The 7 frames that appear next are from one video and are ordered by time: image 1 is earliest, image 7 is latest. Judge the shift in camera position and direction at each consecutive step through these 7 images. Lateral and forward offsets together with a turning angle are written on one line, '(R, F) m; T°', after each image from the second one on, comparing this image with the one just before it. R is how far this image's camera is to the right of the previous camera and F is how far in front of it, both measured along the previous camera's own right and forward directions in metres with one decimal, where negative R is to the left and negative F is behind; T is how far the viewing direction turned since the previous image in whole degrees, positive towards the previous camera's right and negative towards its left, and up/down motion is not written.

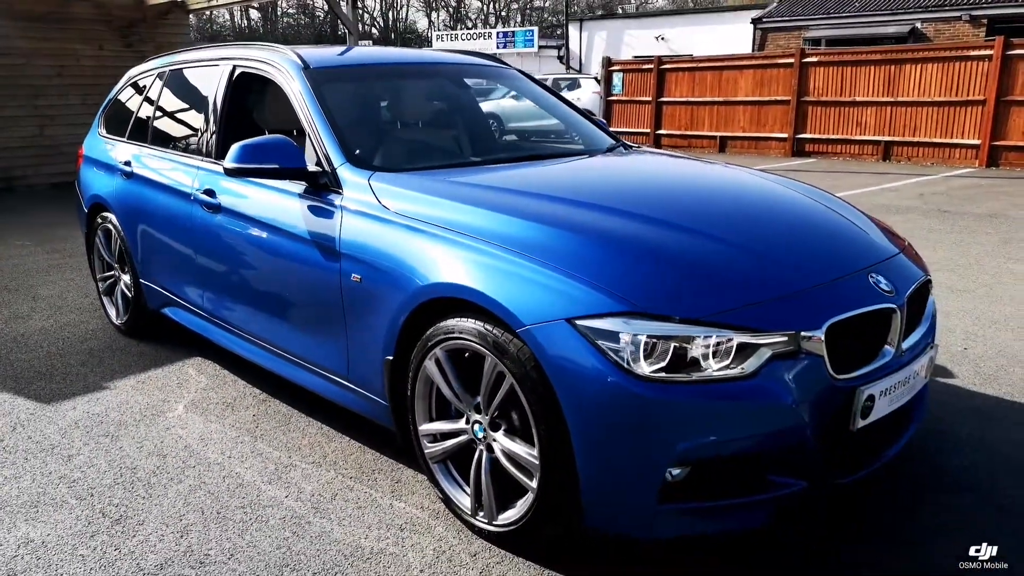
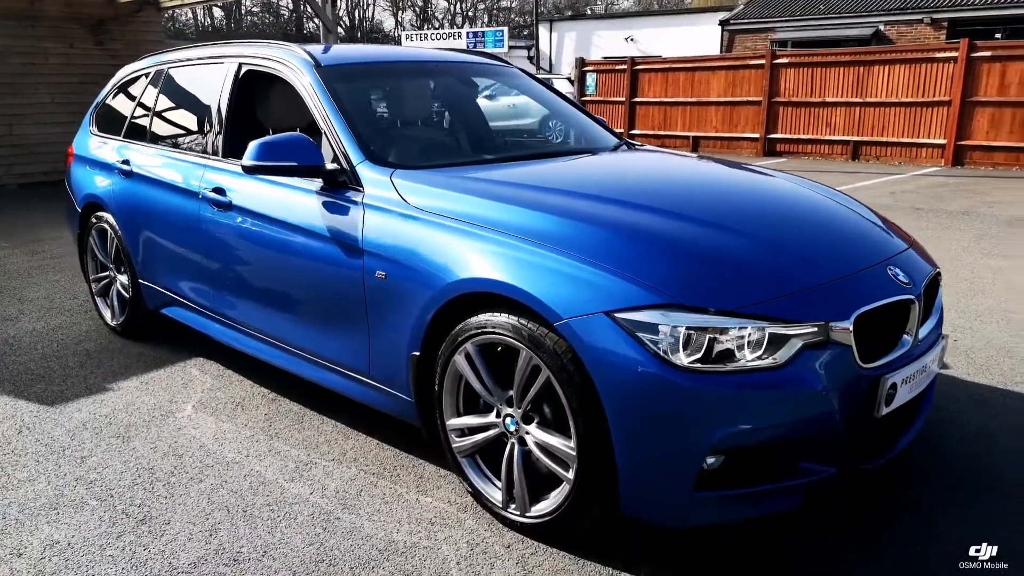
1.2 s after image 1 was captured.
(-0.2, 0.0) m; +2°
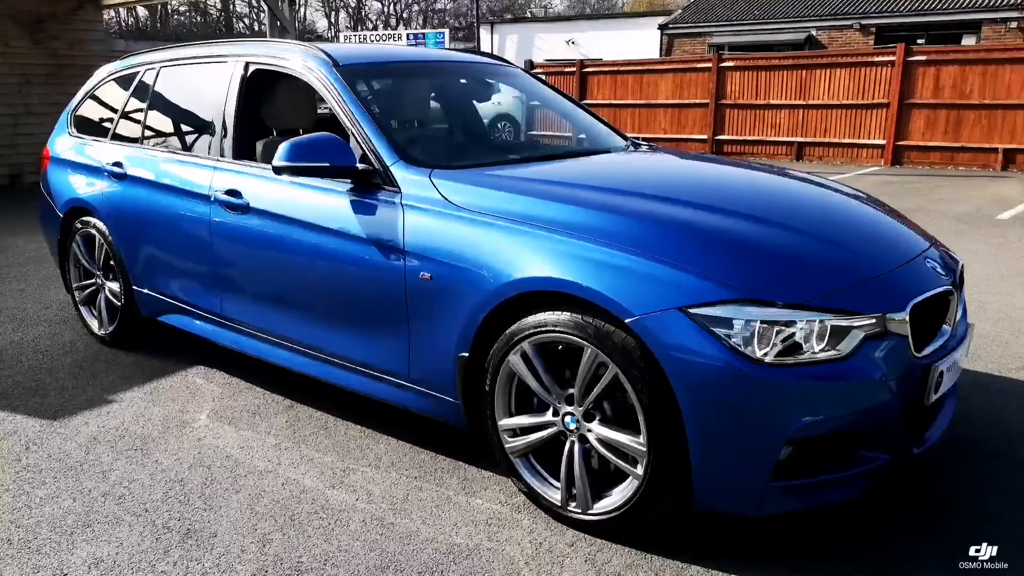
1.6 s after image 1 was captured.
(-0.4, 0.0) m; +5°
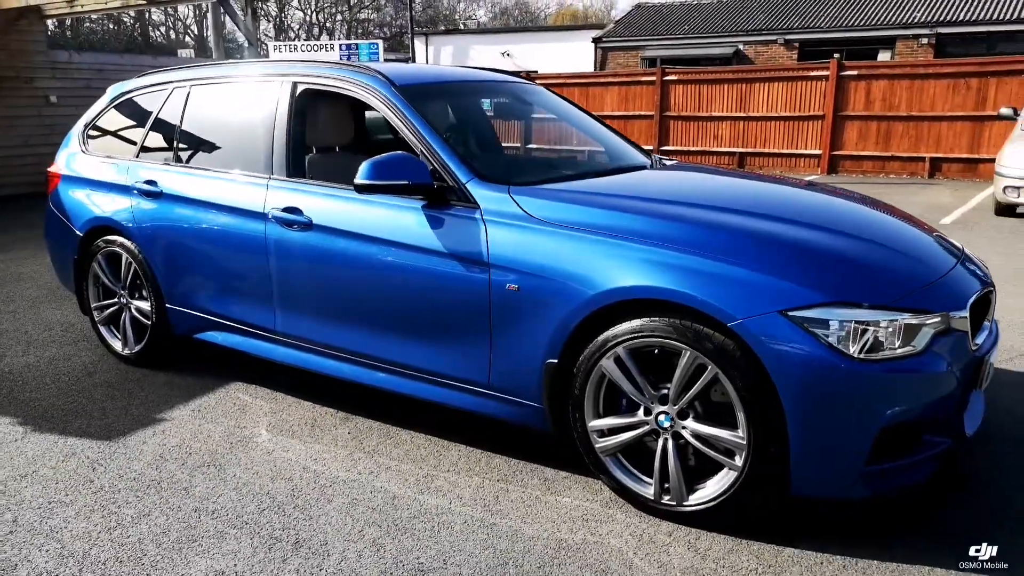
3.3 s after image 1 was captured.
(-0.6, -0.1) m; +5°
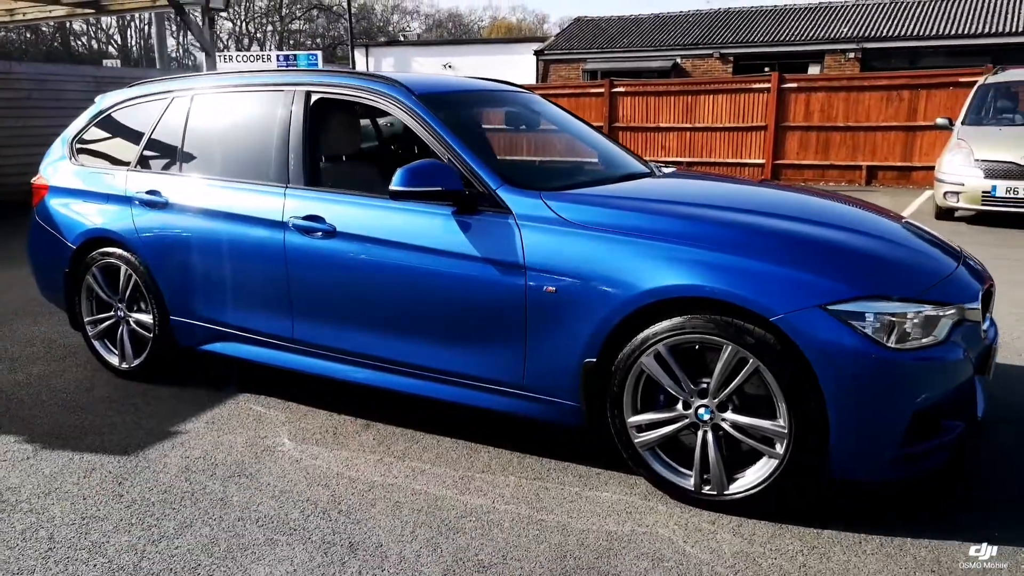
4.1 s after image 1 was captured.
(-0.4, -0.1) m; +5°
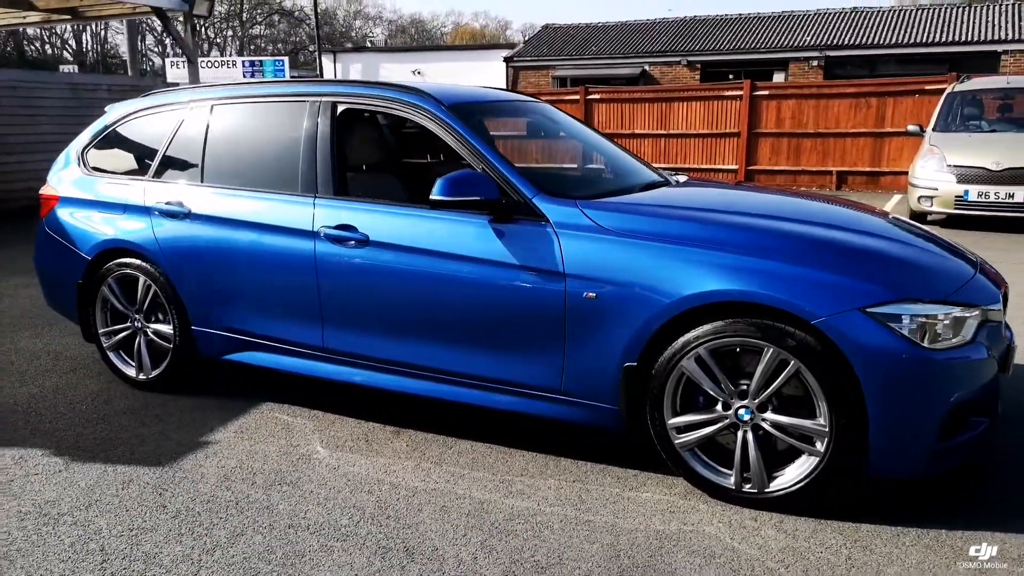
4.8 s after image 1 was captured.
(-0.3, -0.1) m; +3°
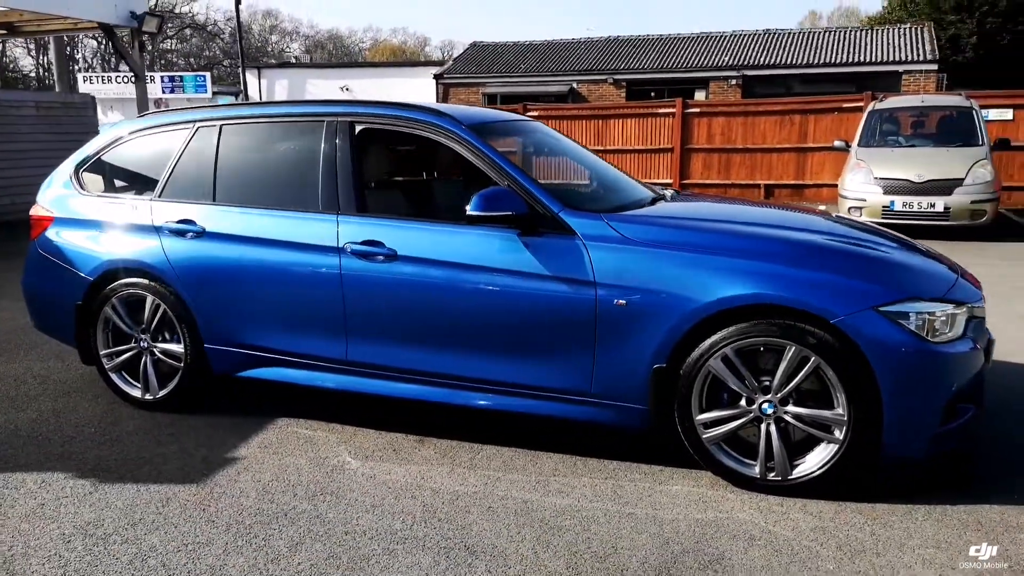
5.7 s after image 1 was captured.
(-0.5, -0.2) m; +6°
